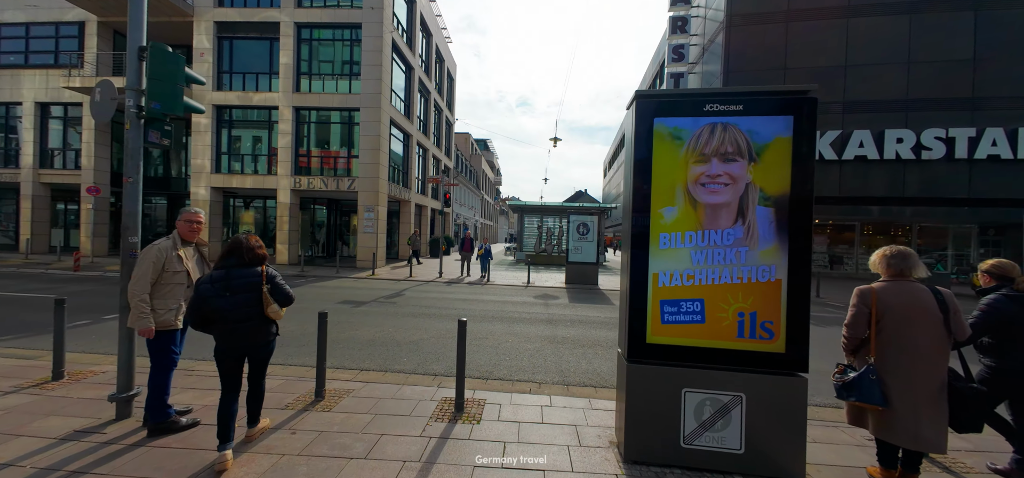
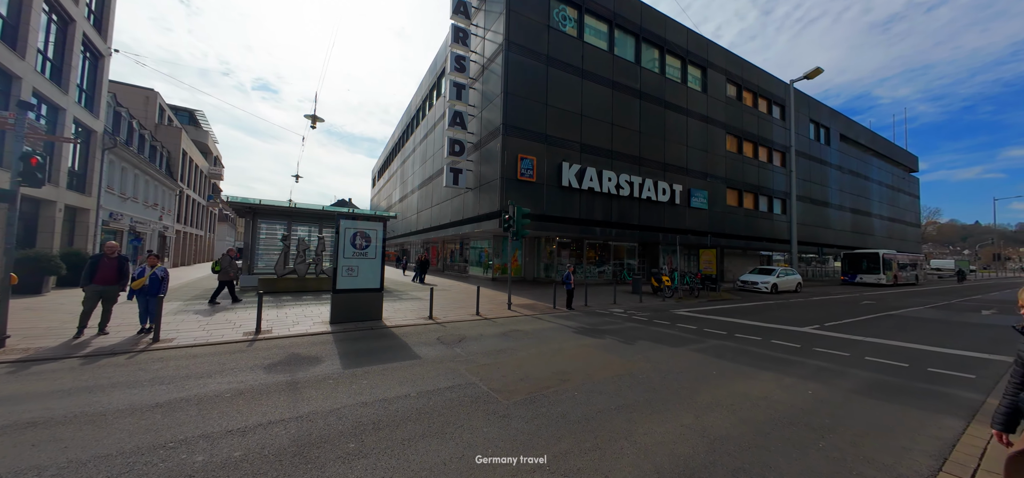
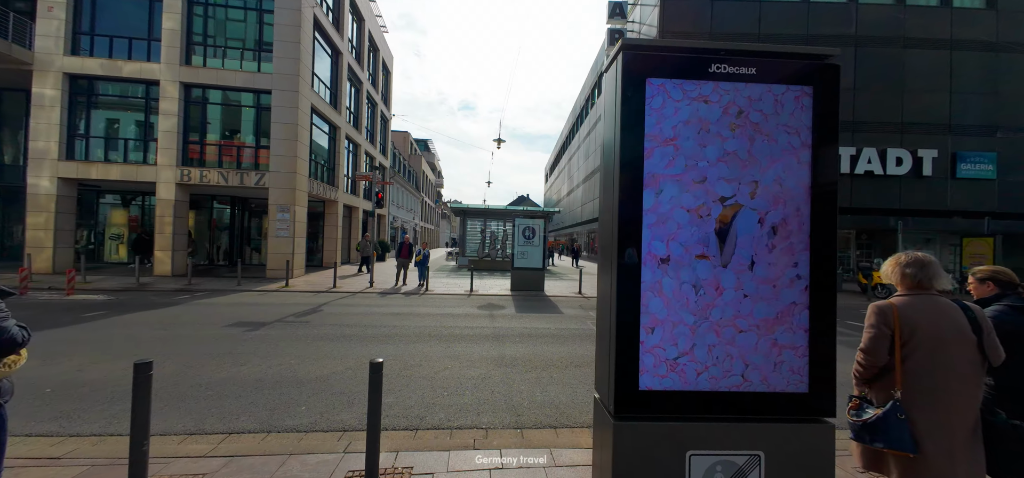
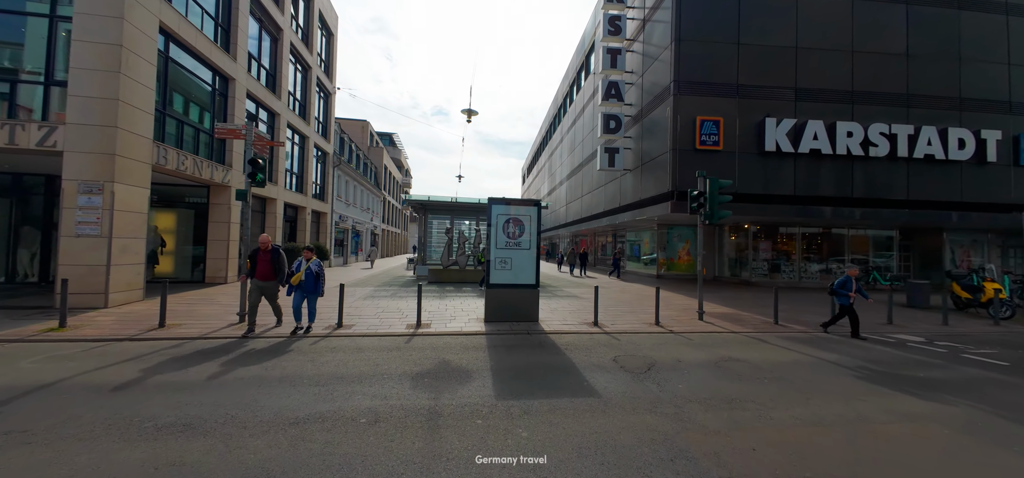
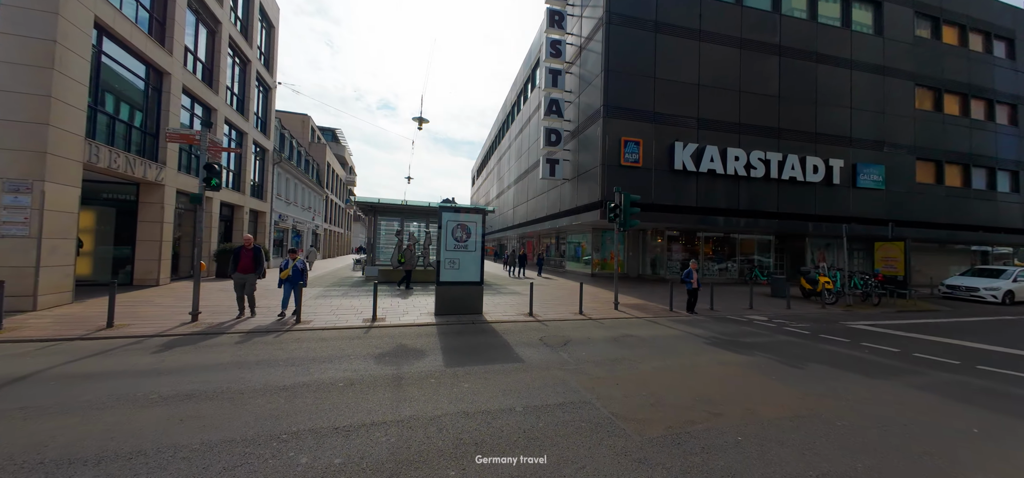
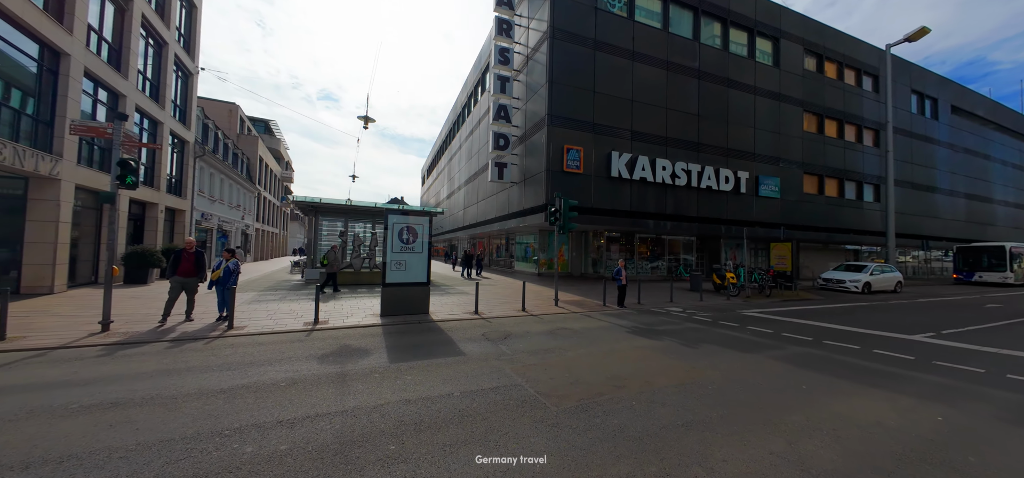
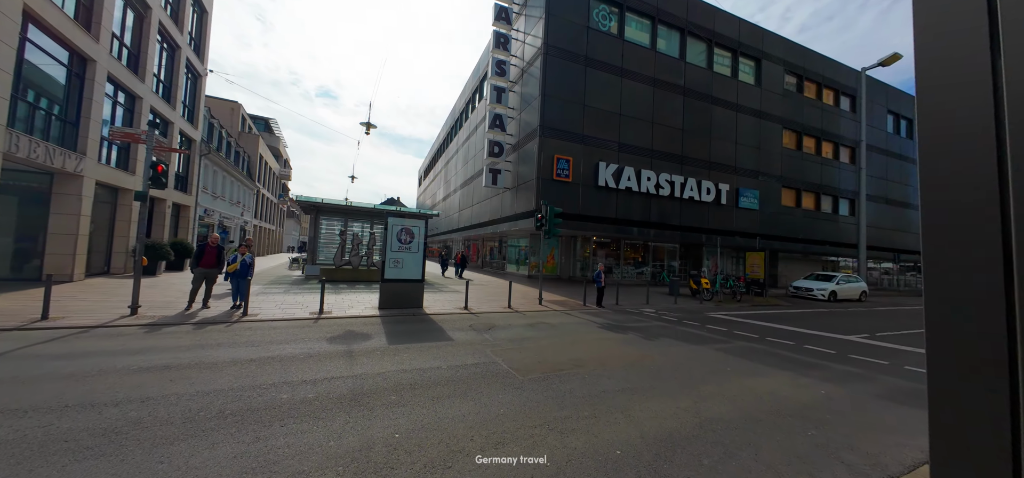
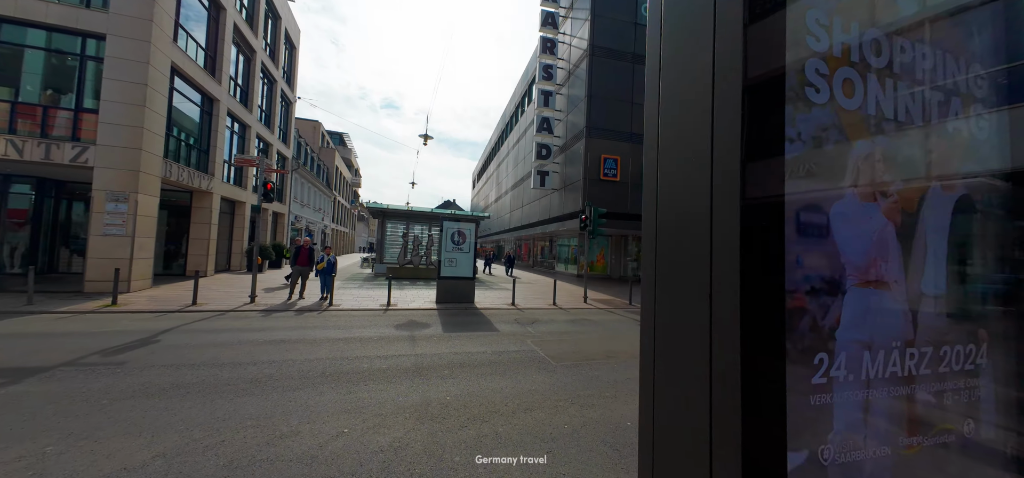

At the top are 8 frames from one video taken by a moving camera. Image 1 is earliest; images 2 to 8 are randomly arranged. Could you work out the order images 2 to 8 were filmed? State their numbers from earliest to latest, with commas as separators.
3, 8, 7, 2, 6, 5, 4
